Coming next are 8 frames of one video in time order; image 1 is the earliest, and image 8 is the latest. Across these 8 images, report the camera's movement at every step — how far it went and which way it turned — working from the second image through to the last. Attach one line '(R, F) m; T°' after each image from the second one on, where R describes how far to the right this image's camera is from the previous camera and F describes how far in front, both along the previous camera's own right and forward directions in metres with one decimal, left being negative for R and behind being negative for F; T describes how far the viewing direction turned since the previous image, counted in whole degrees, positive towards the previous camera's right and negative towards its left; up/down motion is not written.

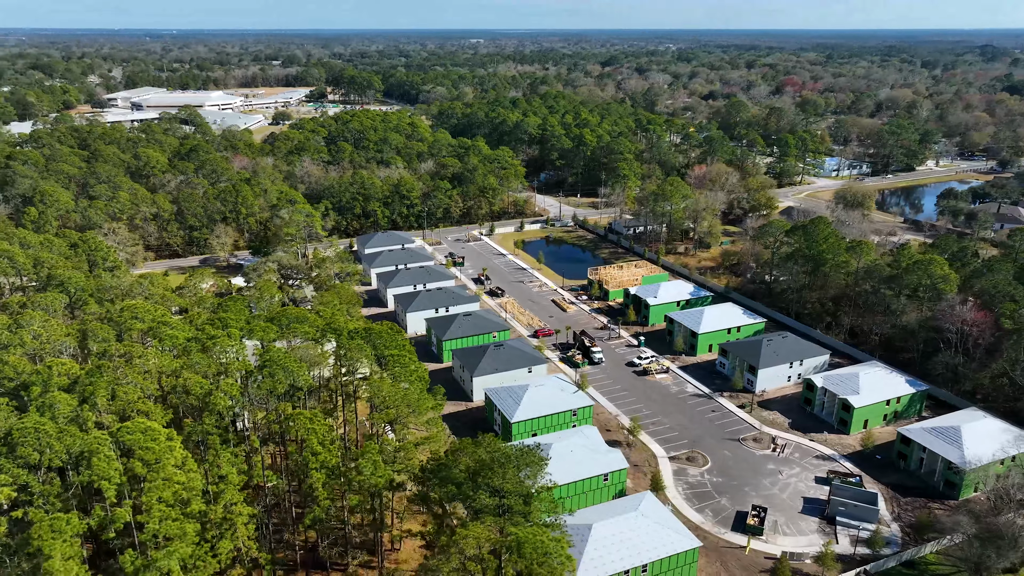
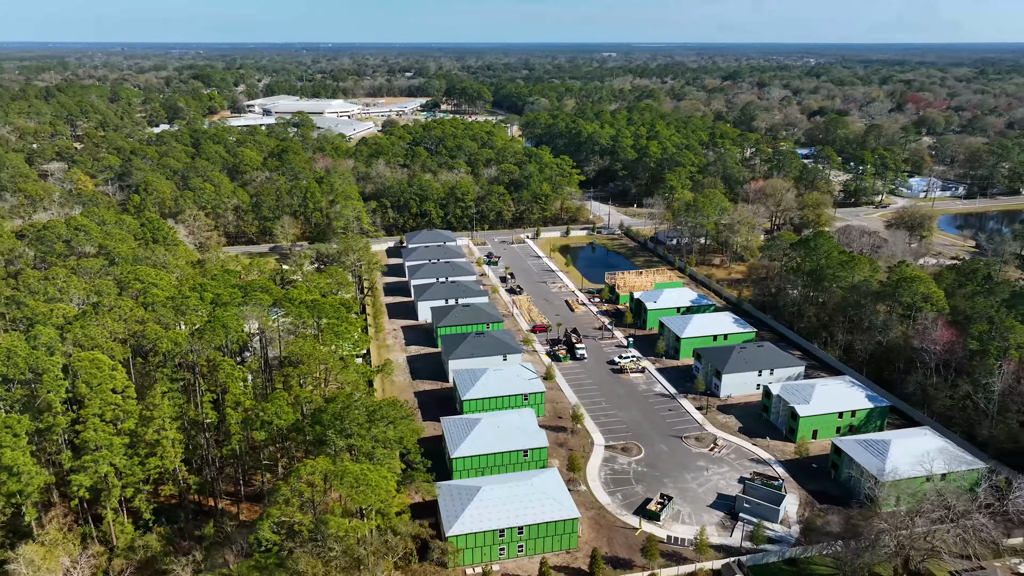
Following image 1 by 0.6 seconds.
(+8.4, -2.3) m; -10°
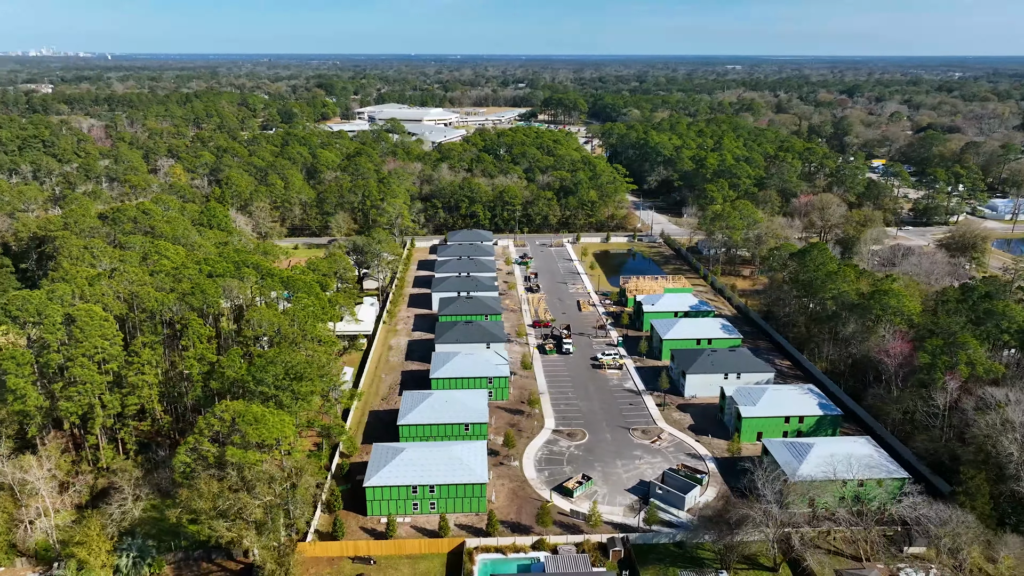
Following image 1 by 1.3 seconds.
(+7.9, -2.3) m; -9°
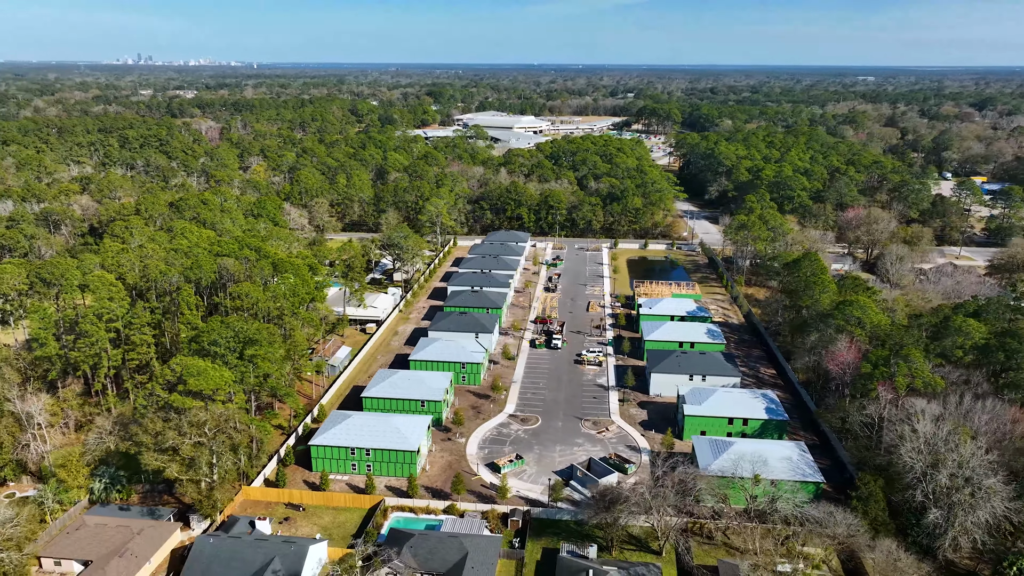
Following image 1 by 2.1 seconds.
(+8.0, -2.0) m; -9°
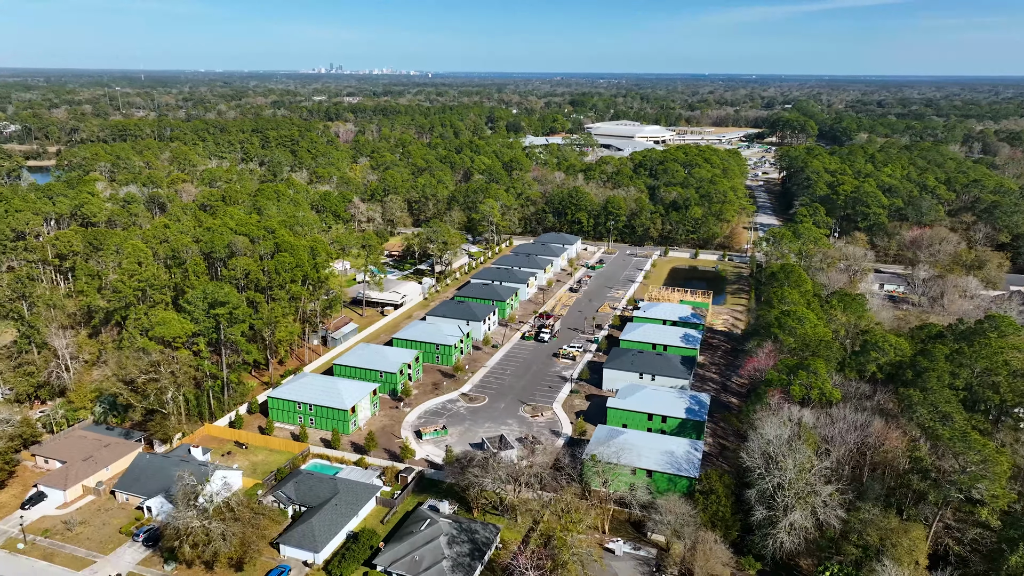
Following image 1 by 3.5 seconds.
(+11.6, -2.0) m; -12°
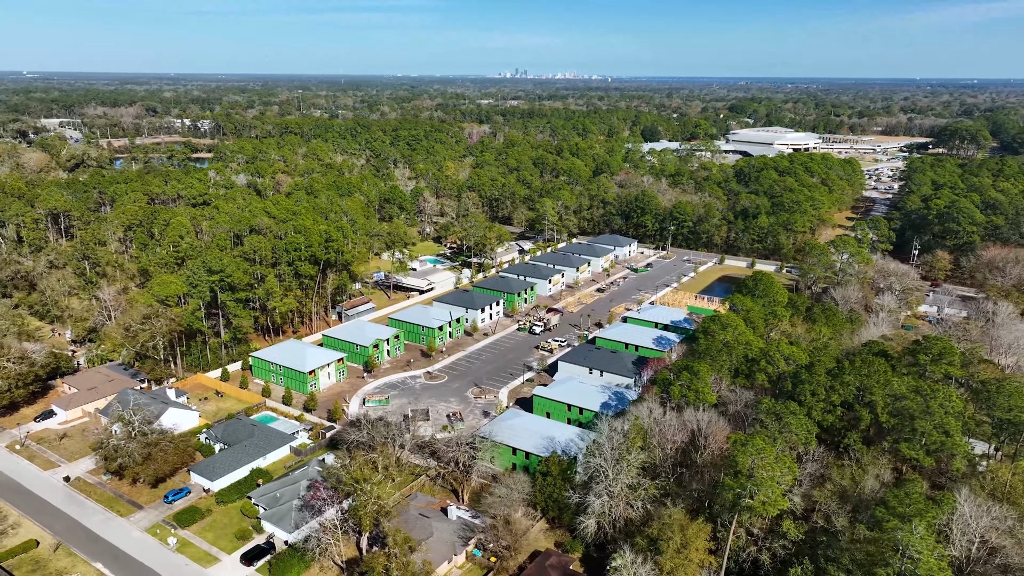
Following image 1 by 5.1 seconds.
(+12.9, -1.0) m; -14°
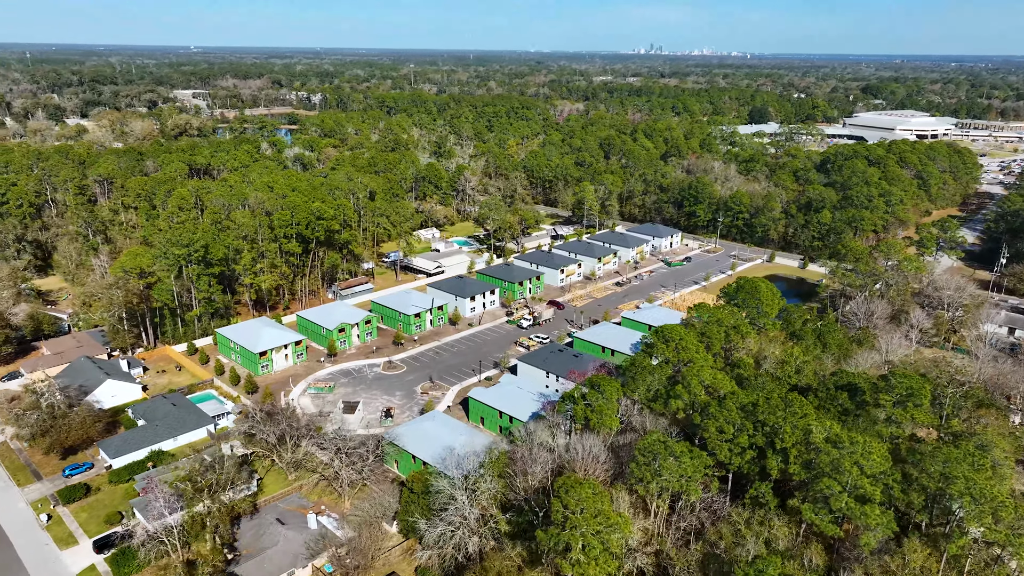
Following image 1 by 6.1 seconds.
(+9.3, +4.0) m; -10°
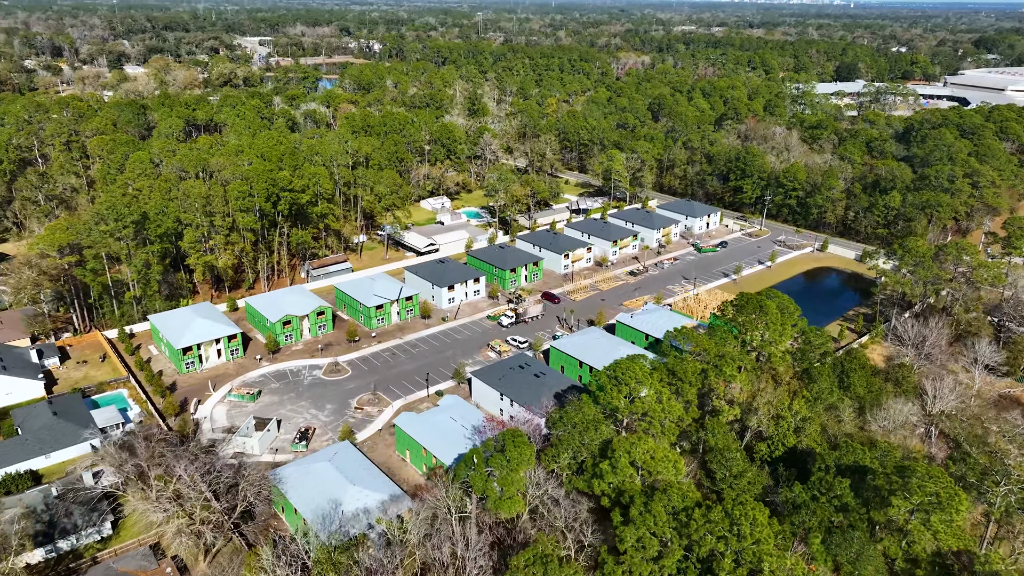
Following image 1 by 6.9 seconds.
(+5.7, +7.6) m; -6°
